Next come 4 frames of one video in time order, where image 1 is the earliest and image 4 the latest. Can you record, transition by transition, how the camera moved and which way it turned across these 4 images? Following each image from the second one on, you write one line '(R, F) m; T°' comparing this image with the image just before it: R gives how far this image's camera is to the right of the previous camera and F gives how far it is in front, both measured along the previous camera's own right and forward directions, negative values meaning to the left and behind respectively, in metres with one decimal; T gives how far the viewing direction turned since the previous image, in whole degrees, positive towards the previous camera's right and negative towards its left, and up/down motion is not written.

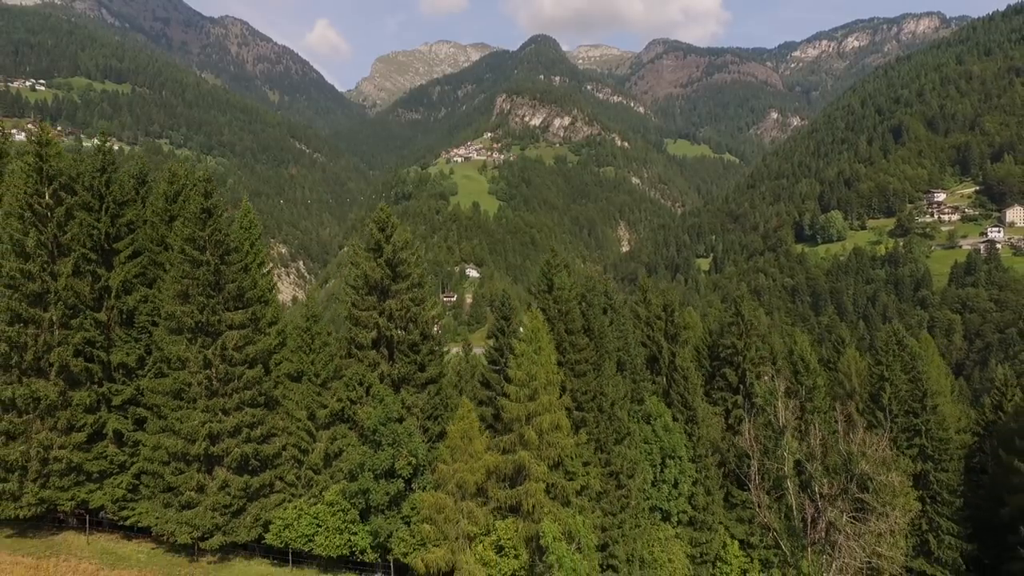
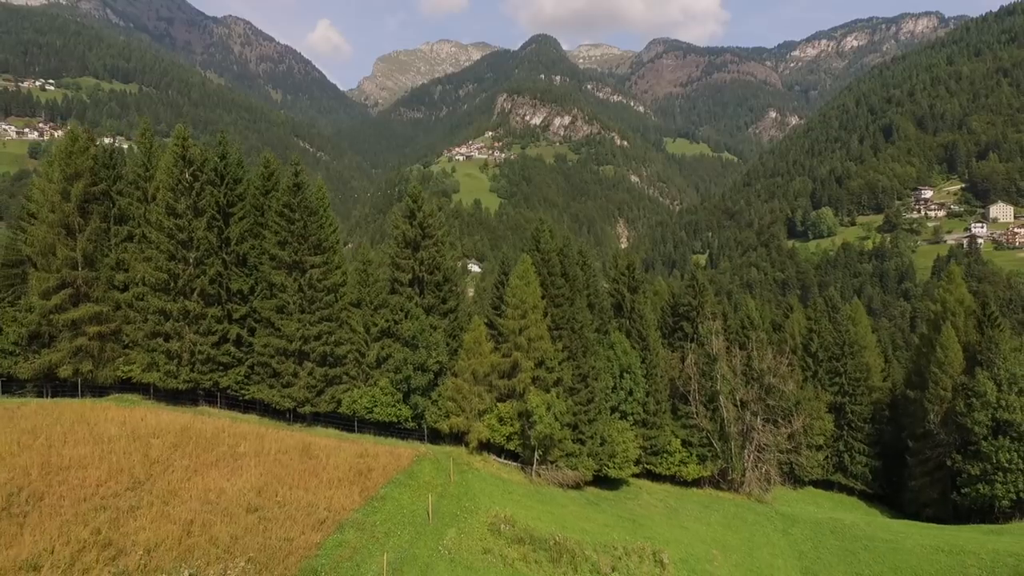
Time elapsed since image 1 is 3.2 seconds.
(+0.3, -12.3) m; 0°
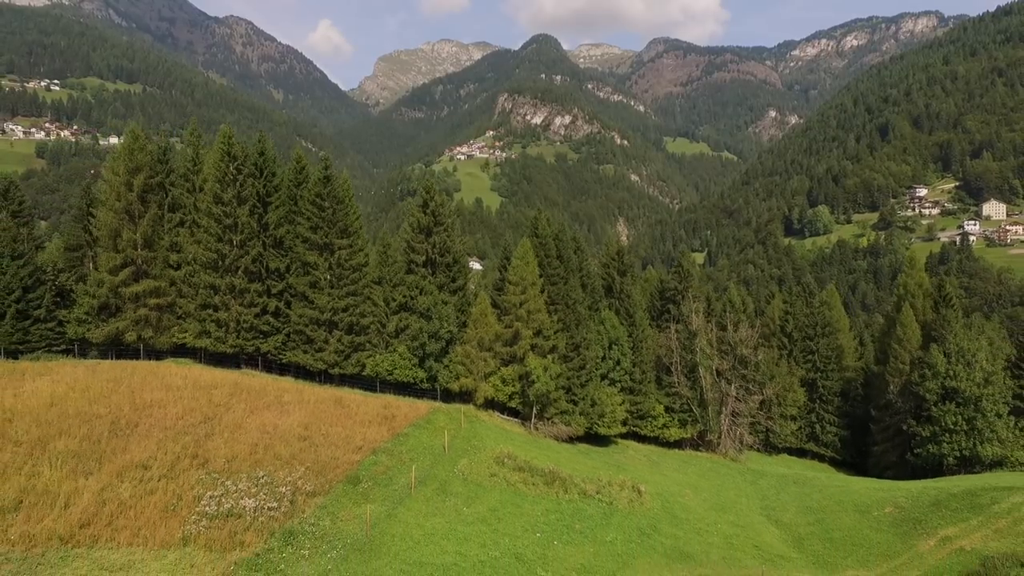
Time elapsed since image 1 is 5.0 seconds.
(0.0, -6.1) m; 0°
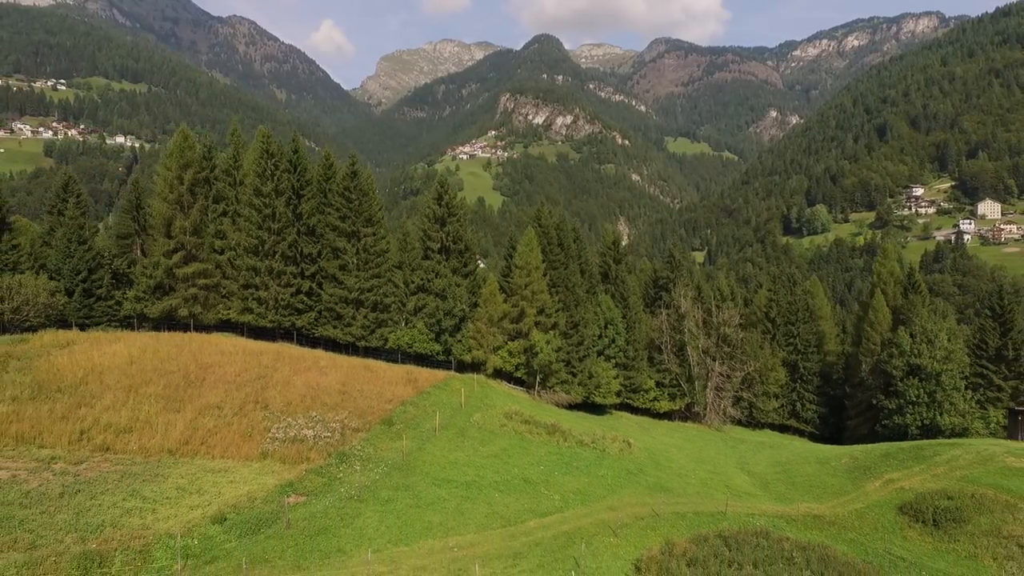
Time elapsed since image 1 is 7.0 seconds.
(-0.4, -5.8) m; 0°
